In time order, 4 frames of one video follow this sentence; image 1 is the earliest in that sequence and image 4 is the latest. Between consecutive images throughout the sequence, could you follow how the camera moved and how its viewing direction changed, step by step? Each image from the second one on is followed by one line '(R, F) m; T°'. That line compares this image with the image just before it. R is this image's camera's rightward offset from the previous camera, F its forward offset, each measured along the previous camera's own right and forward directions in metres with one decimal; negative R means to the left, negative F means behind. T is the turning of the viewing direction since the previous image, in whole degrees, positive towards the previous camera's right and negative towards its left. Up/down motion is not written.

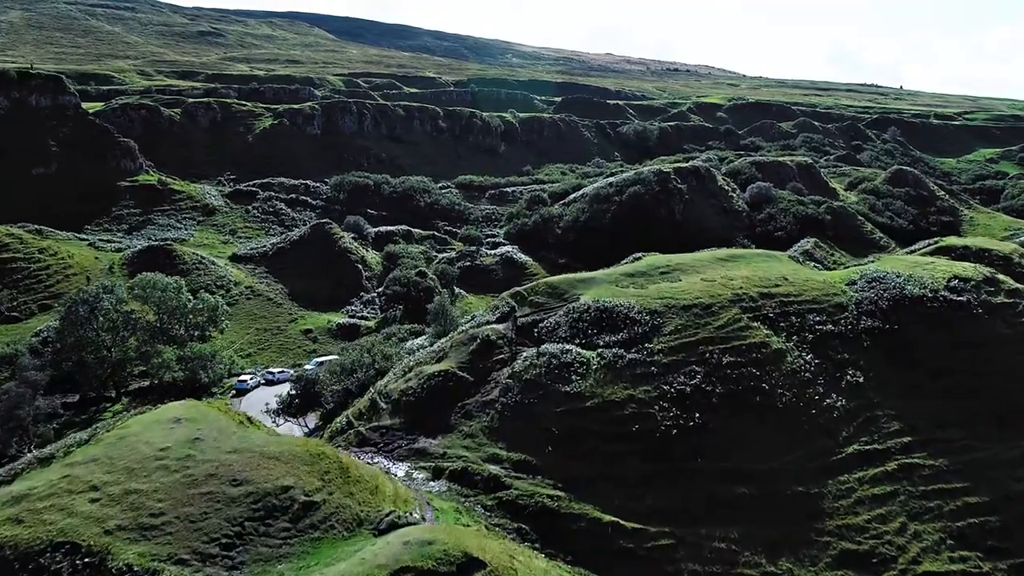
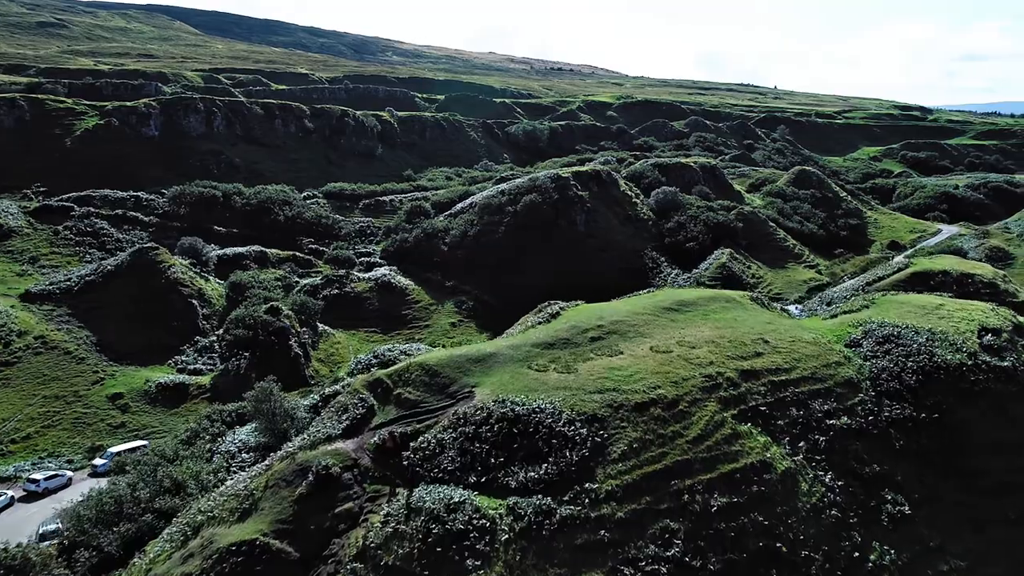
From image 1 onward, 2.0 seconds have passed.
(+0.9, +10.9) m; +8°
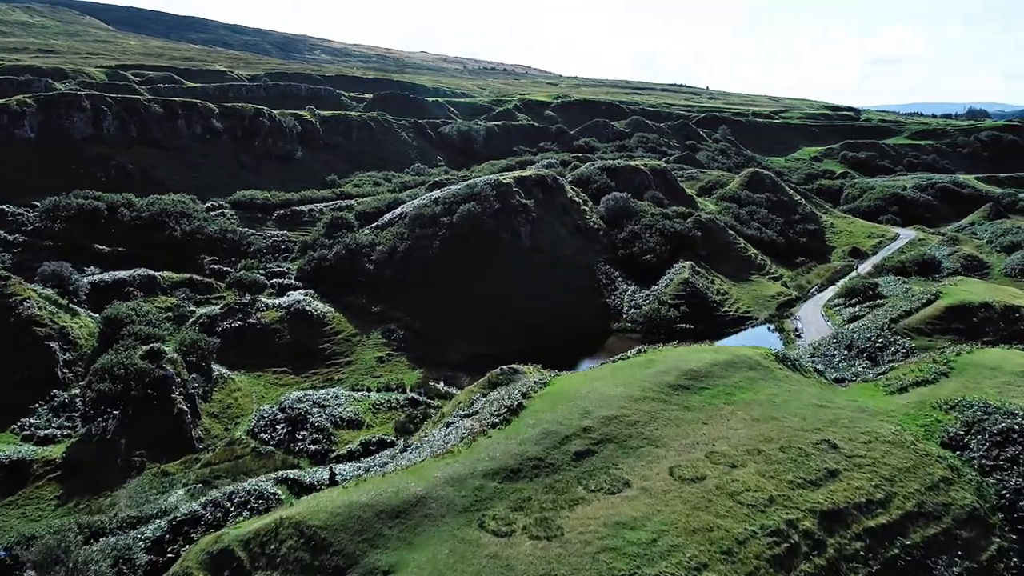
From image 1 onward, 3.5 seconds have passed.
(0.0, +8.2) m; +4°
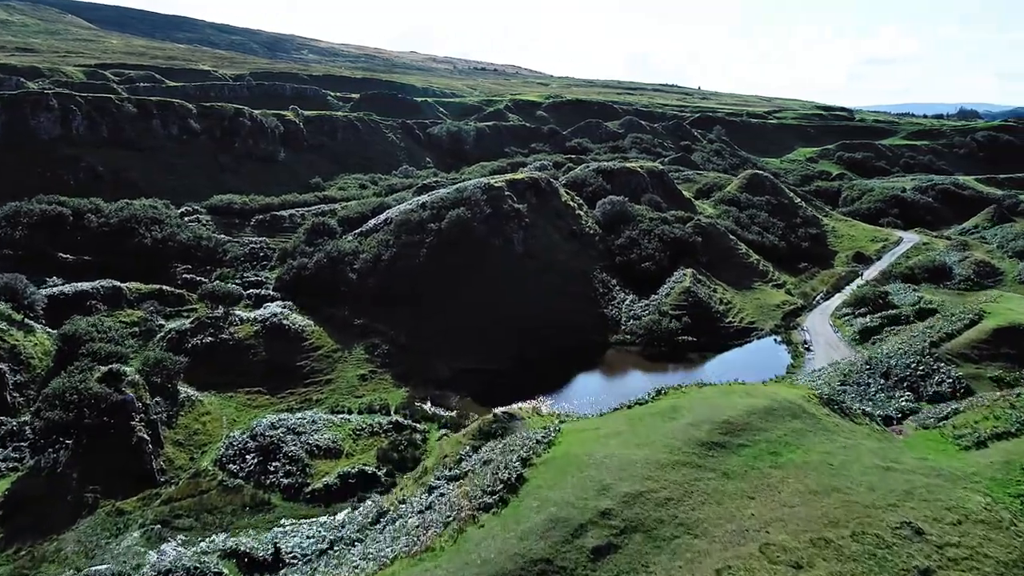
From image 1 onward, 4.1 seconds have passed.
(-0.1, +3.3) m; +1°
